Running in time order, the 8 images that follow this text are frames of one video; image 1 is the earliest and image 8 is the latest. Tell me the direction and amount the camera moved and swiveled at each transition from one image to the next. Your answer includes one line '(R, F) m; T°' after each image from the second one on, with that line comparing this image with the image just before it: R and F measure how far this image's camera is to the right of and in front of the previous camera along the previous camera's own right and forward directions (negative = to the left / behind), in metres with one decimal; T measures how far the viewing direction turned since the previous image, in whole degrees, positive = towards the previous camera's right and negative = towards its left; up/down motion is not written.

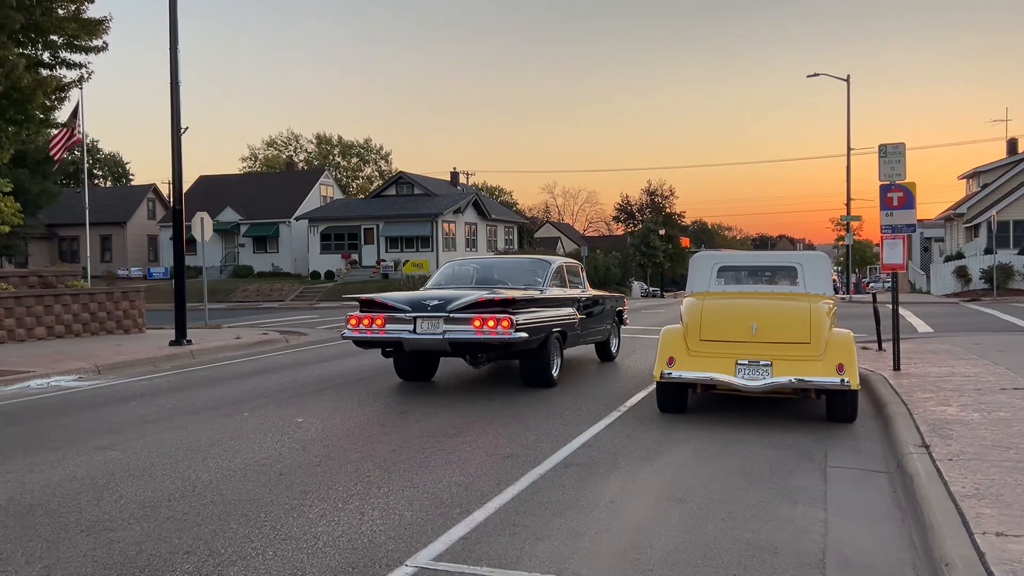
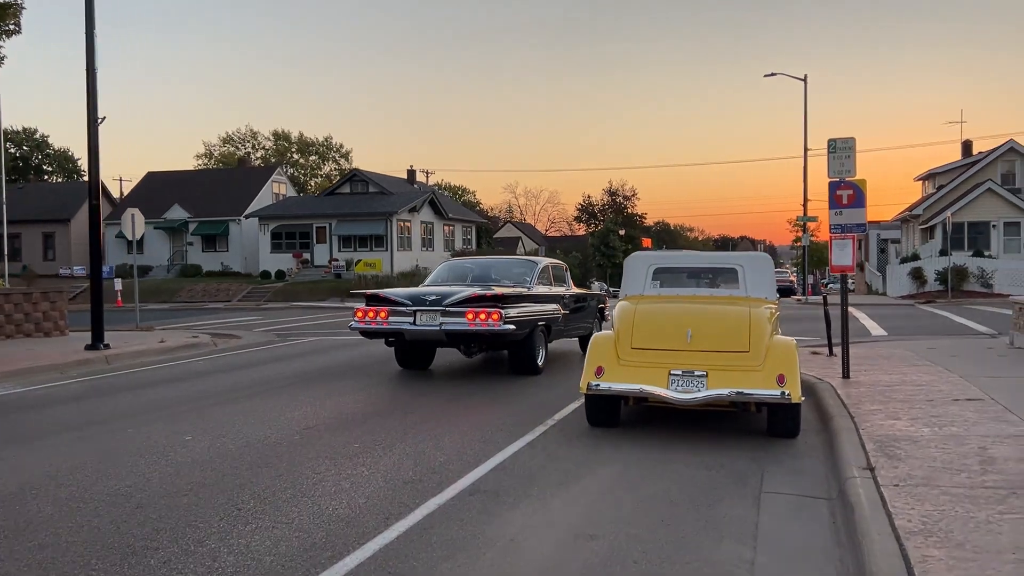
(+0.5, +0.9) m; +2°
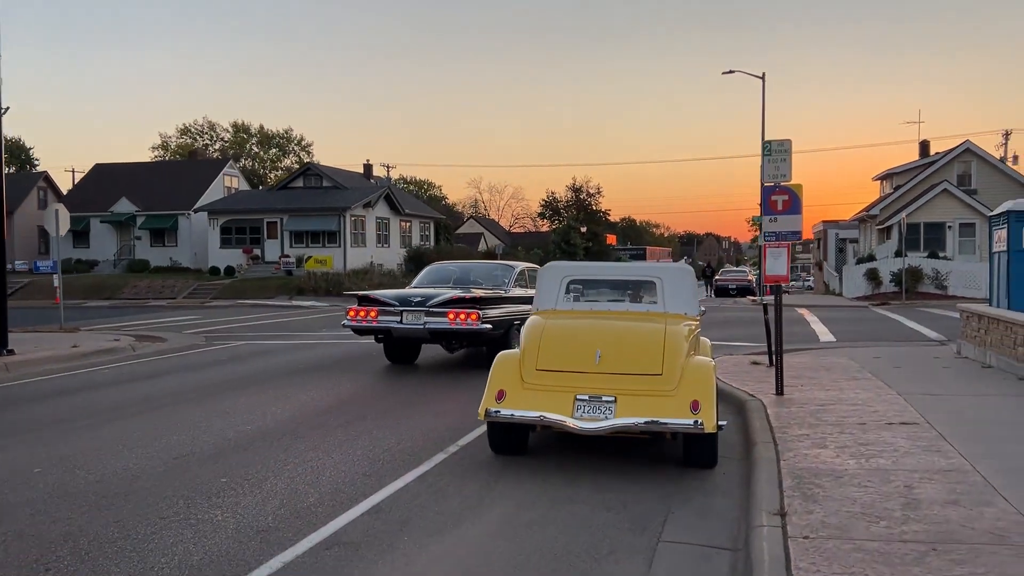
(+0.7, +0.8) m; +2°
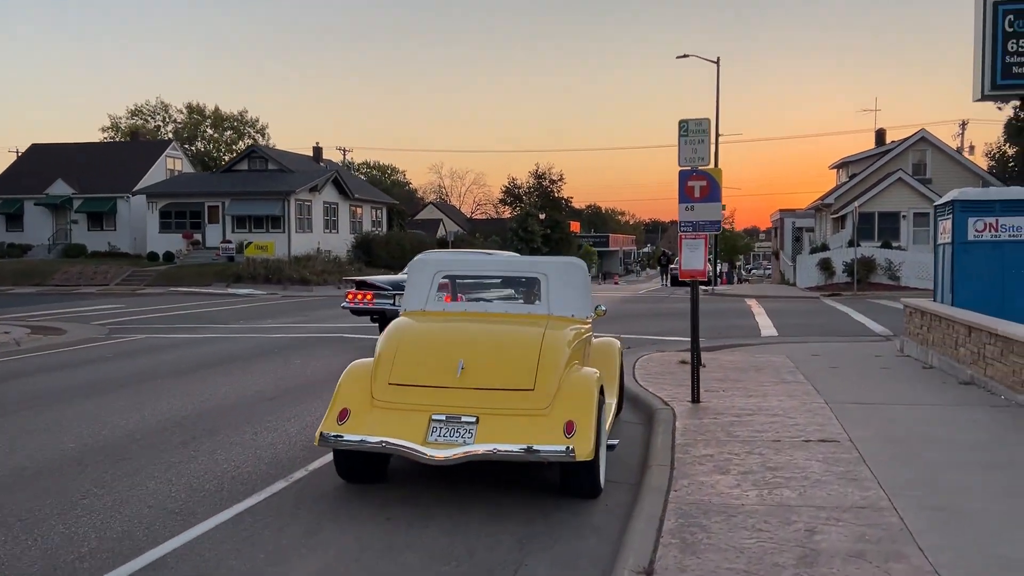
(+0.9, +1.2) m; +2°
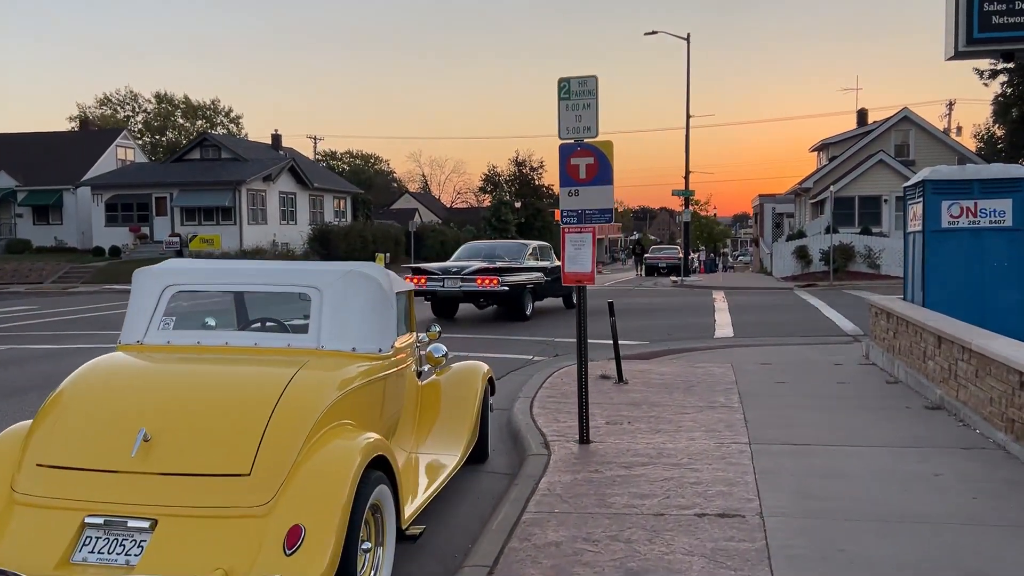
(+1.4, +2.3) m; +1°
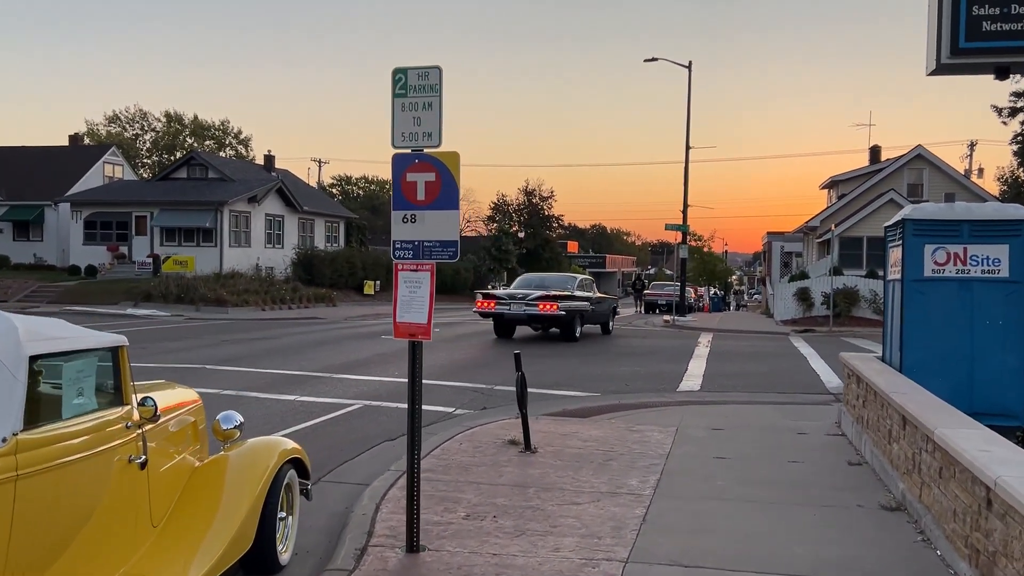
(+1.3, +1.9) m; -1°
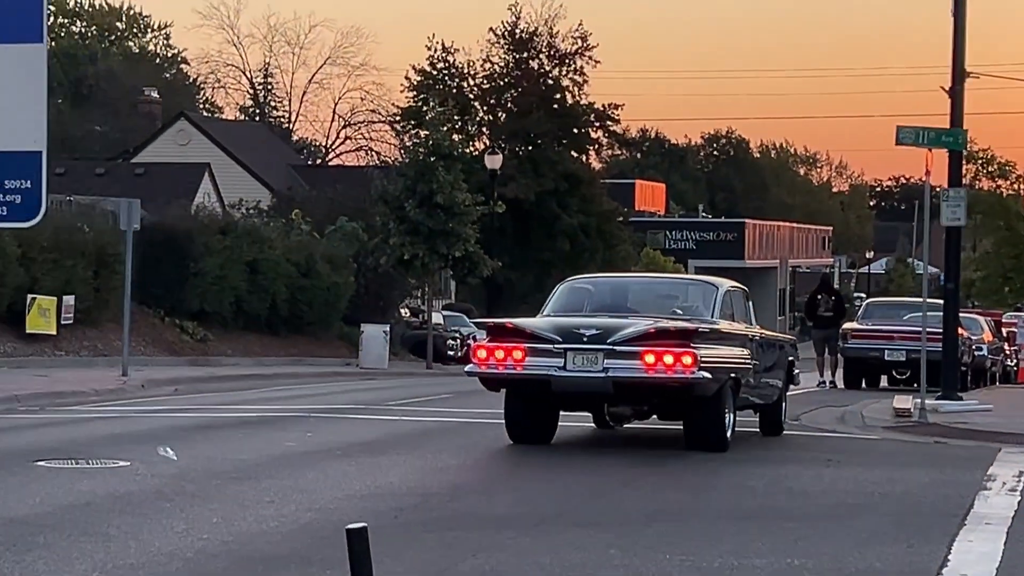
(+0.5, +4.8) m; -8°
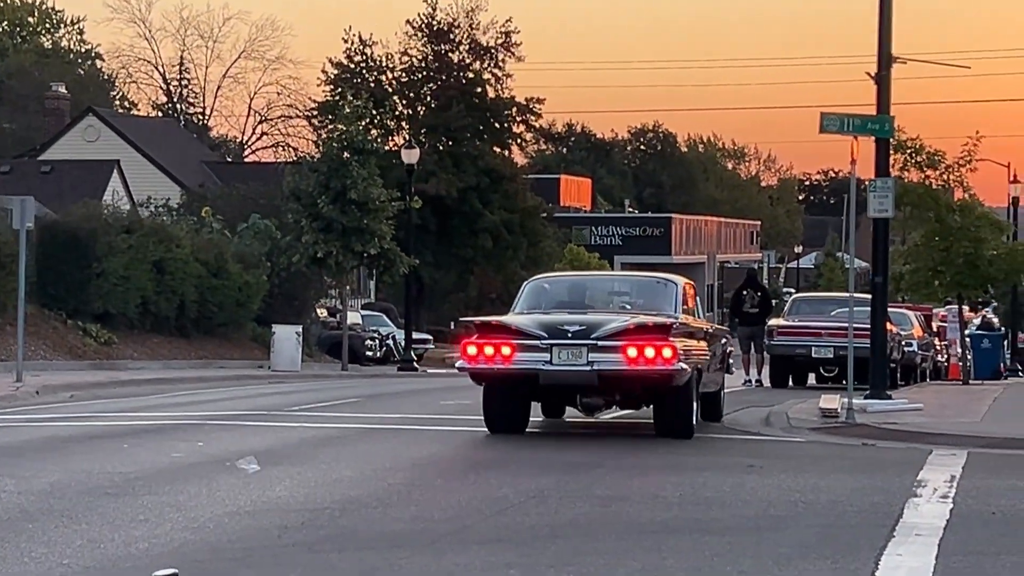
(+0.2, +0.1) m; +1°
